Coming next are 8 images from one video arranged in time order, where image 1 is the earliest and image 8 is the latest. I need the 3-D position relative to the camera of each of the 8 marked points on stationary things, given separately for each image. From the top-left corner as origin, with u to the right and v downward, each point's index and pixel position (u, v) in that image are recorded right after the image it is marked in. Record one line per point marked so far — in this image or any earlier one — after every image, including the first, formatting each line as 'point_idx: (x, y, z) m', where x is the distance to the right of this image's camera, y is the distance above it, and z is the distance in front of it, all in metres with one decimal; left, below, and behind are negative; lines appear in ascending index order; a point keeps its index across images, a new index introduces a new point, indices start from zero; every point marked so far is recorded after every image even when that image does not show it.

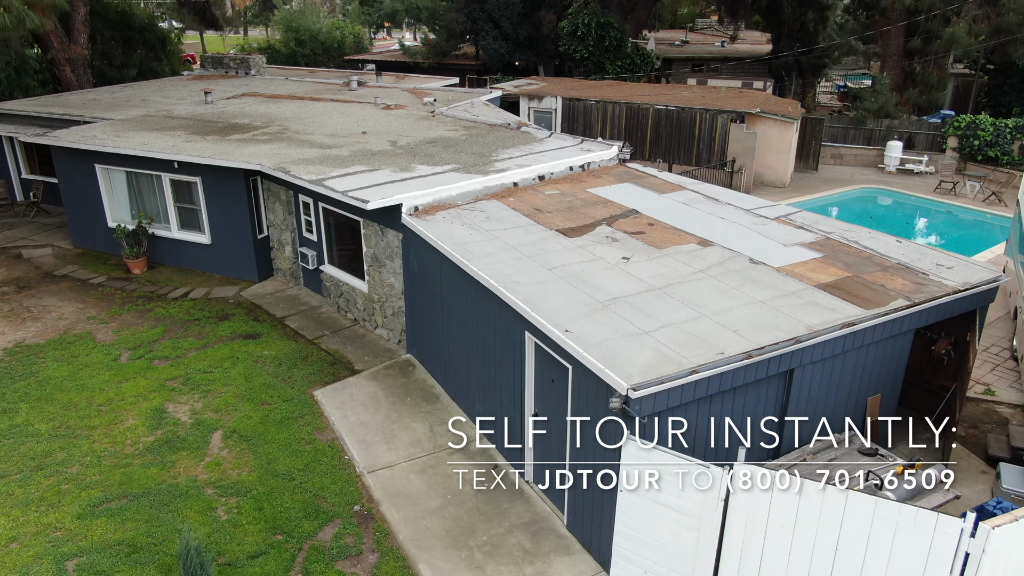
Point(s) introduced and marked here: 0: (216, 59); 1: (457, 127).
0: (-7.2, +5.6, +19.1) m
1: (-0.9, +2.6, +12.5) m
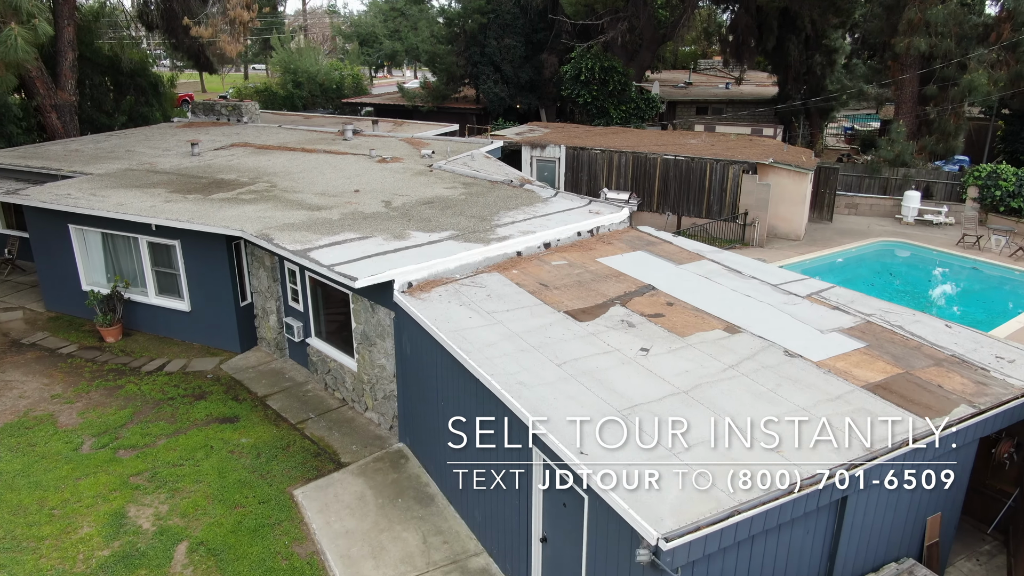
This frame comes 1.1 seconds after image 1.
0: (-7.2, +4.3, +18.5) m
1: (-0.8, +1.5, +11.7) m
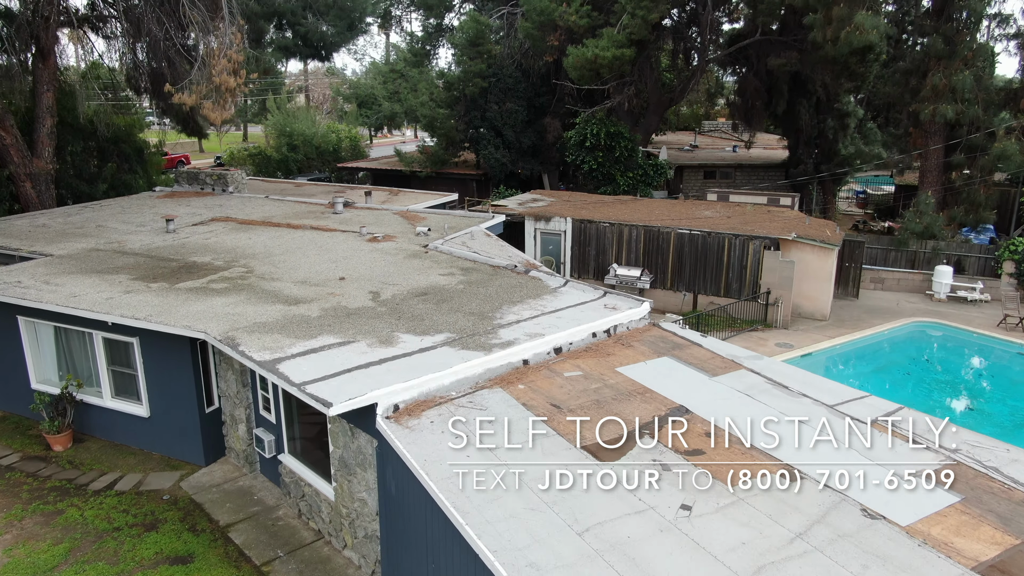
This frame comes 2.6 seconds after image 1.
0: (-7.1, +2.5, +17.4) m
1: (-0.8, +0.2, +10.5) m
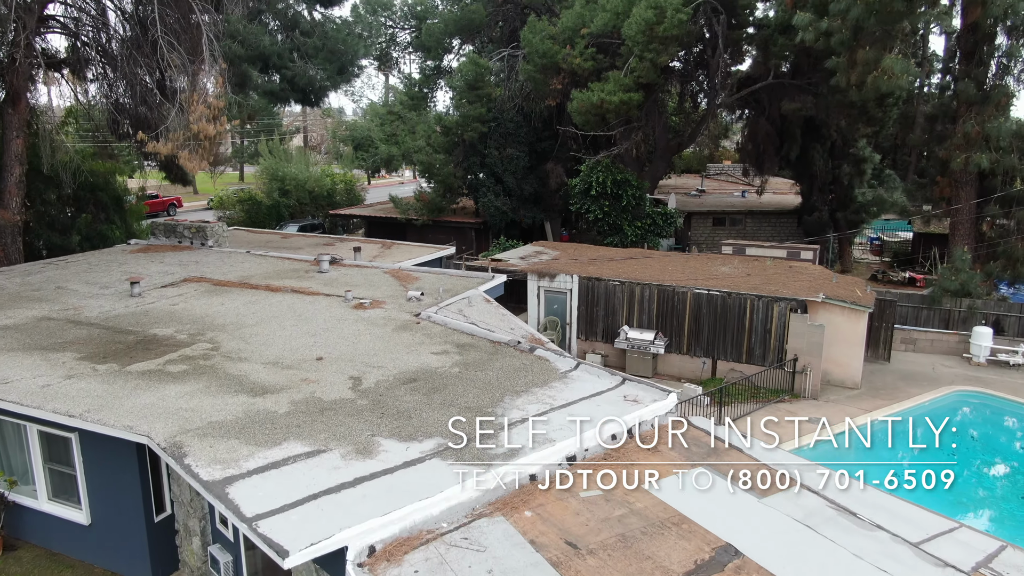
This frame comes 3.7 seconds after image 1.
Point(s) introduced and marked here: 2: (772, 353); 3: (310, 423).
0: (-7.1, +1.3, +16.2) m
1: (-0.8, -0.7, +9.2) m
2: (+4.5, -1.1, +13.5) m
3: (-1.8, -1.2, +7.1) m
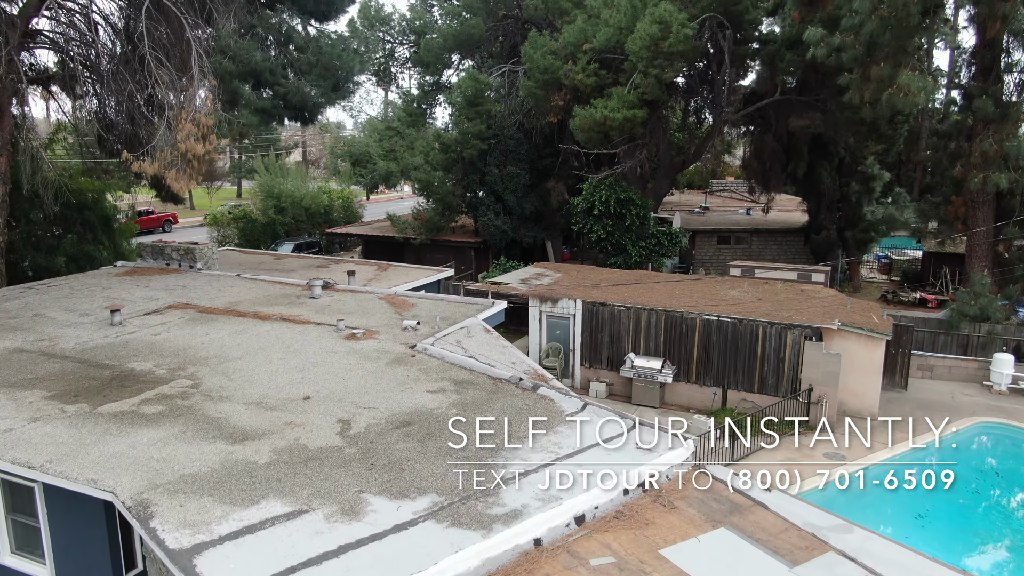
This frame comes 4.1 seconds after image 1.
0: (-7.1, +0.8, +15.6) m
1: (-0.7, -1.1, +8.6) m
2: (+4.5, -1.6, +12.9) m
3: (-1.8, -1.6, +6.4) m
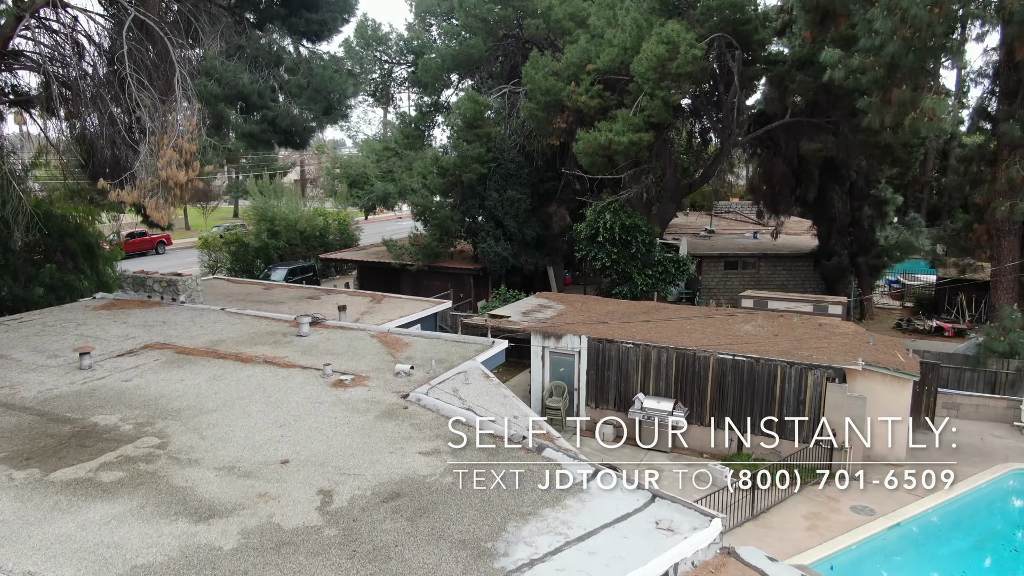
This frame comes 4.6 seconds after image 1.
0: (-7.1, +0.2, +14.8) m
1: (-0.7, -1.6, +7.7) m
2: (+4.5, -2.1, +12.1) m
3: (-1.8, -2.0, +5.6) m
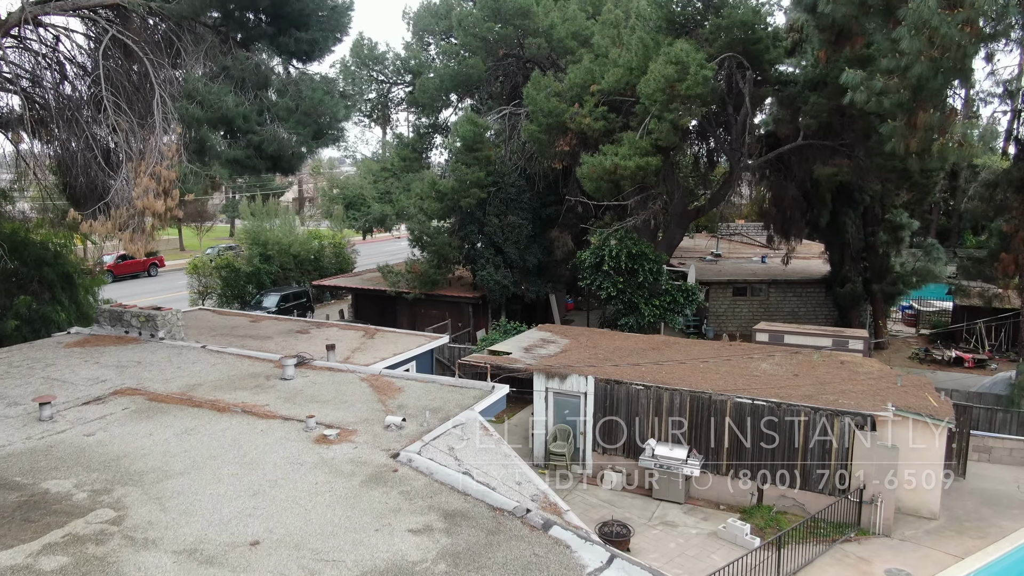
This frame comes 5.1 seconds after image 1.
0: (-7.0, -0.5, +13.9) m
1: (-0.7, -2.0, +6.8) m
2: (+4.5, -2.7, +11.1) m
3: (-1.8, -2.4, +4.6) m
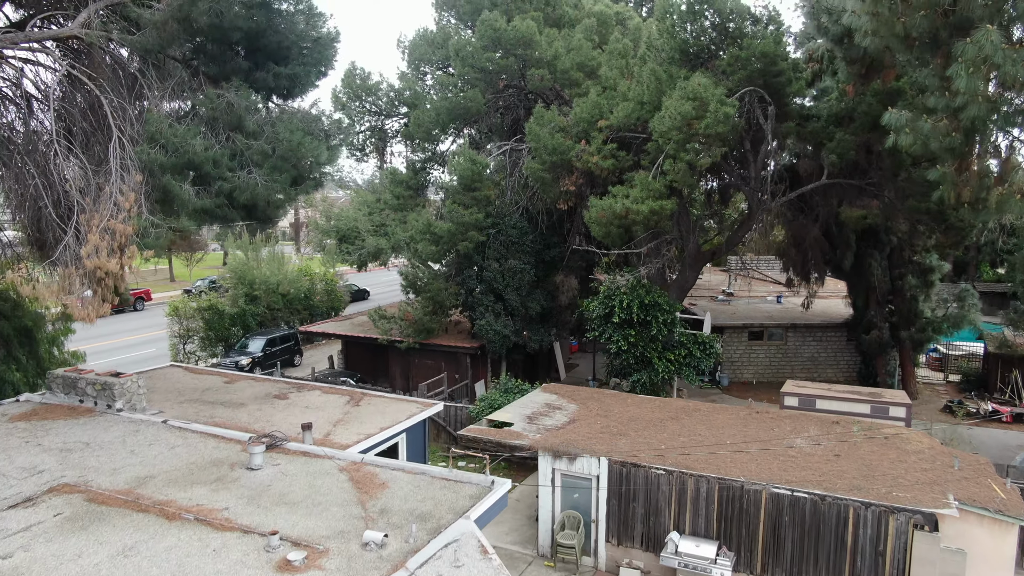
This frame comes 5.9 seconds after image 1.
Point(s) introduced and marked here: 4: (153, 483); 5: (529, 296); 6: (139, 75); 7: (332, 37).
0: (-7.0, -1.5, +12.4) m
1: (-0.7, -2.8, +5.3) m
2: (+4.6, -3.6, +9.6) m
3: (-1.7, -3.2, +3.1) m
4: (-4.2, -2.3, +9.2) m
5: (+0.4, -0.1, +18.8) m
6: (-6.3, +3.6, +13.3) m
7: (-3.3, +4.7, +14.6) m
